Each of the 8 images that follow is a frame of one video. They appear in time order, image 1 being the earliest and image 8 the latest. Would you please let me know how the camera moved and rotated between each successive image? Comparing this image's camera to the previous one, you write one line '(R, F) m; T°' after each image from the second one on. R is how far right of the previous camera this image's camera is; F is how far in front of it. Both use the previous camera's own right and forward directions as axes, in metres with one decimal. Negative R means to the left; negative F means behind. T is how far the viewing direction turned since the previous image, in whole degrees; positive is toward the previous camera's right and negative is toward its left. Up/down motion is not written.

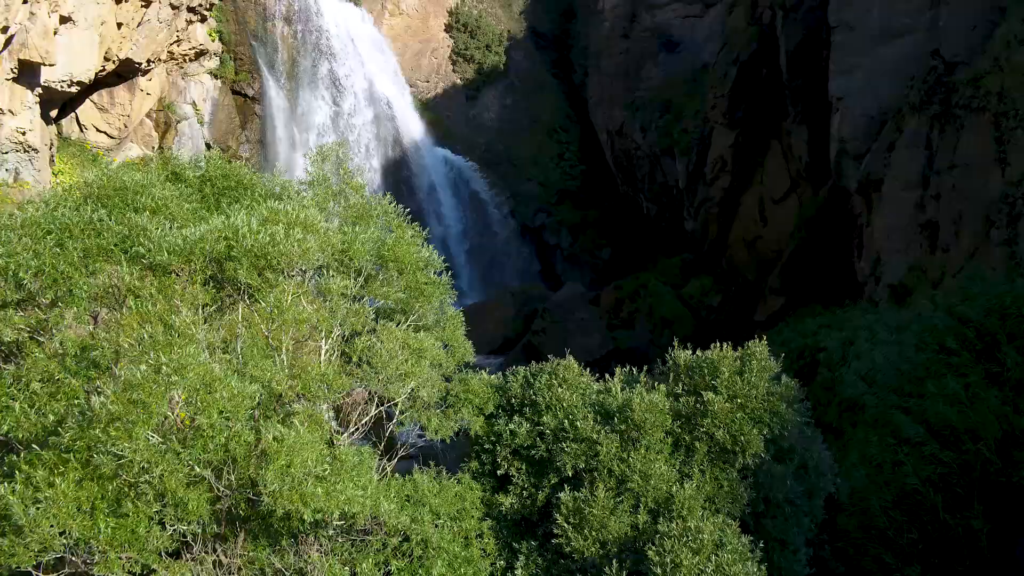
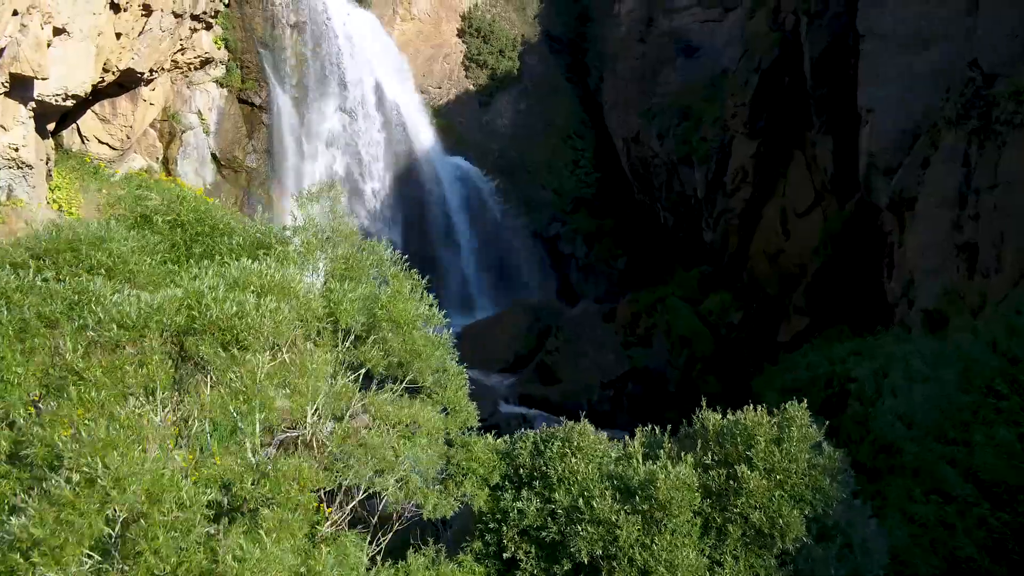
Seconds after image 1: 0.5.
(0.0, +0.5) m; -1°
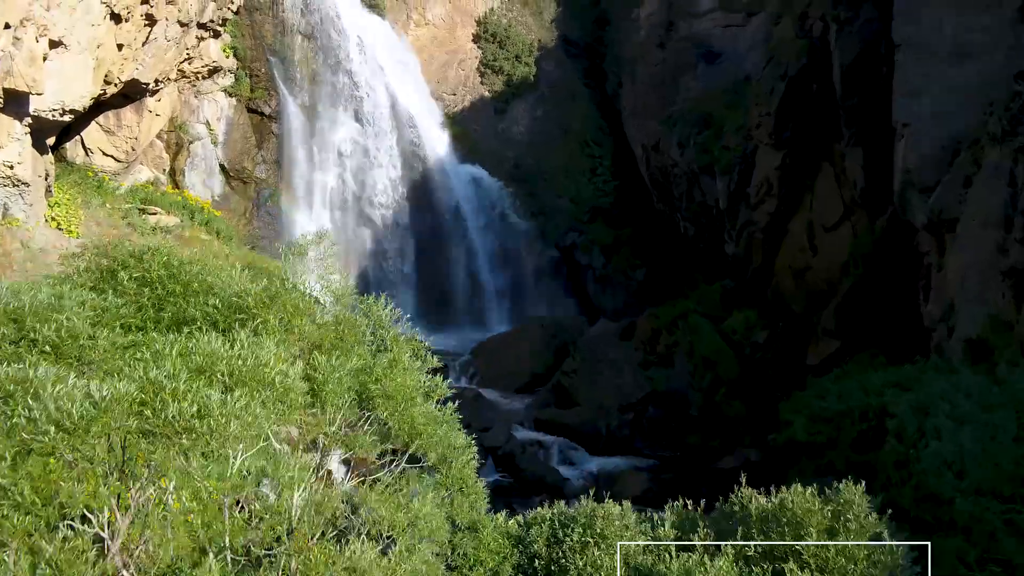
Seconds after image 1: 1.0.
(0.0, +0.5) m; -1°
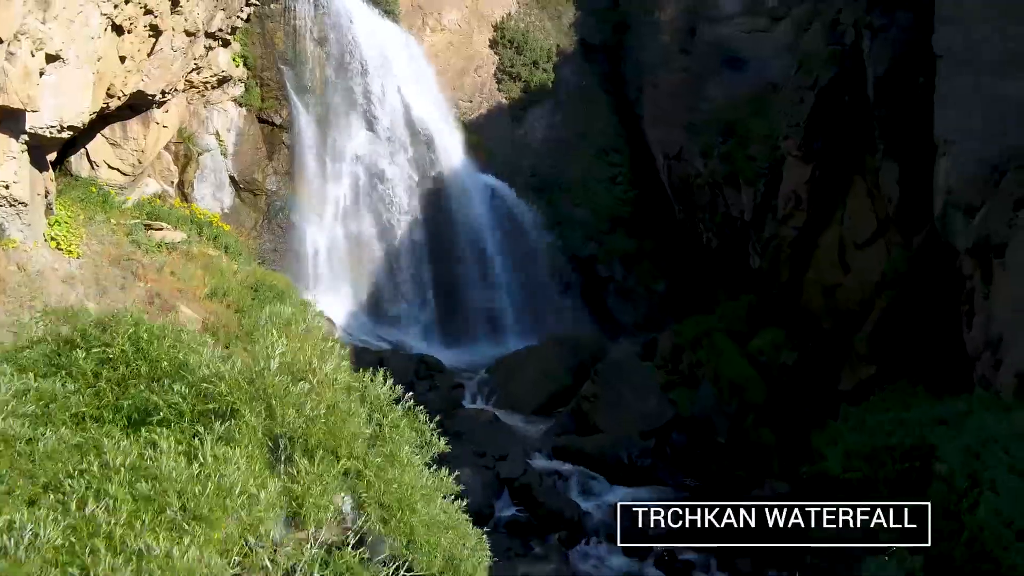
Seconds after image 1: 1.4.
(0.0, +0.5) m; -1°
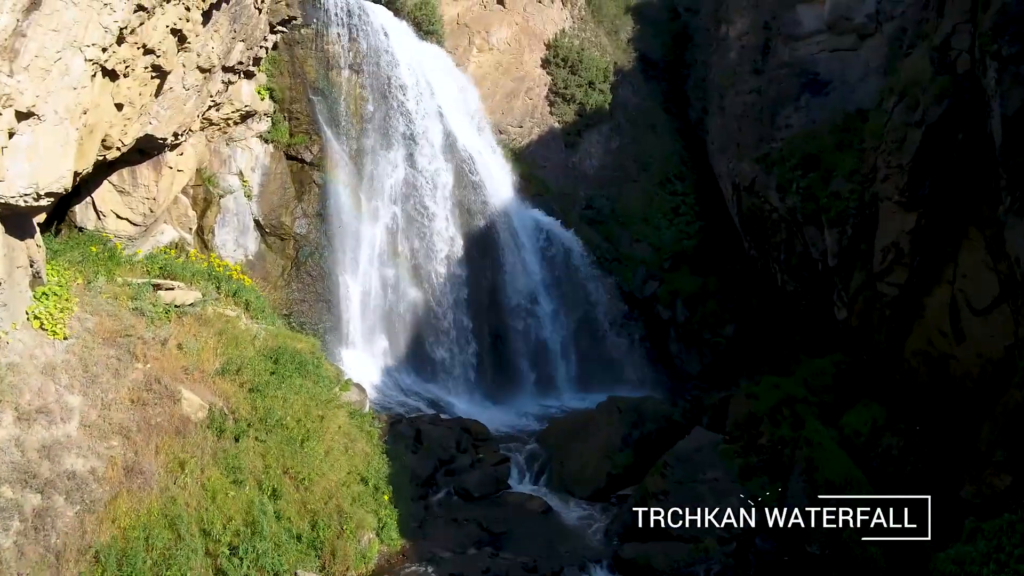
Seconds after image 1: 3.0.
(-0.1, +1.7) m; -3°
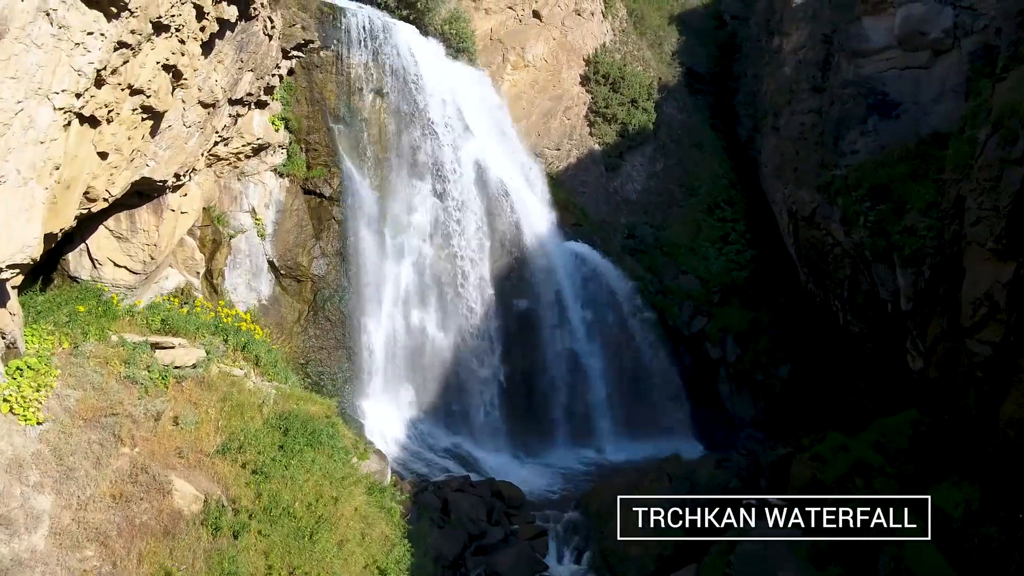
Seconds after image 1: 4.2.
(-0.1, +1.3) m; -2°
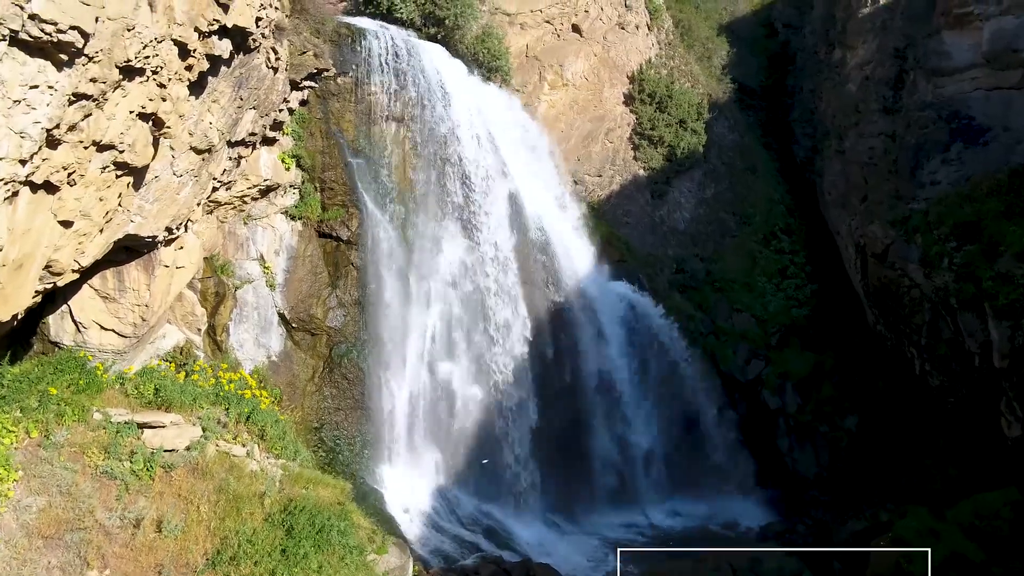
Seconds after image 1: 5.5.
(-0.1, +1.4) m; -2°
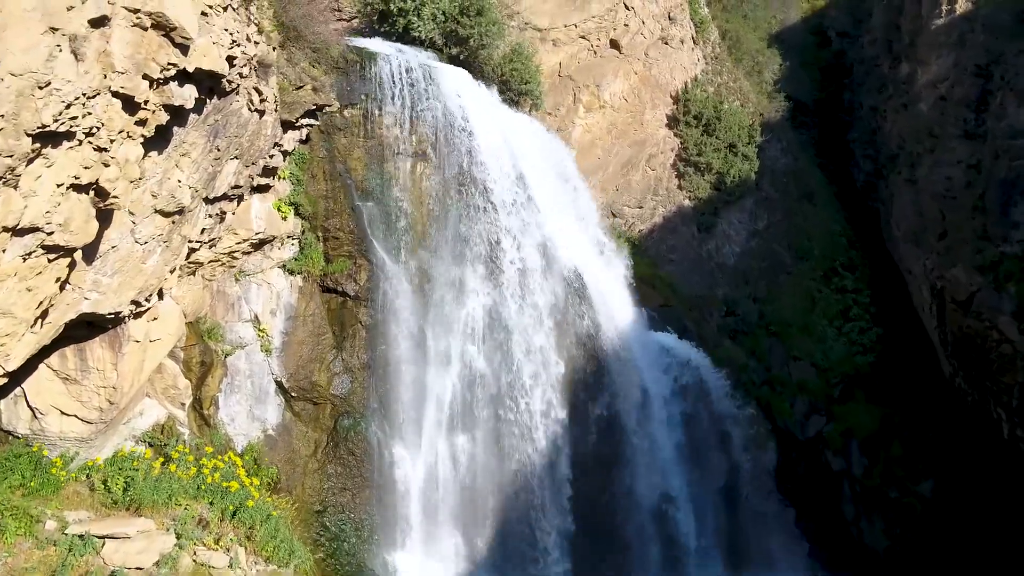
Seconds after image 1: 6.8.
(0.0, +1.5) m; -2°
